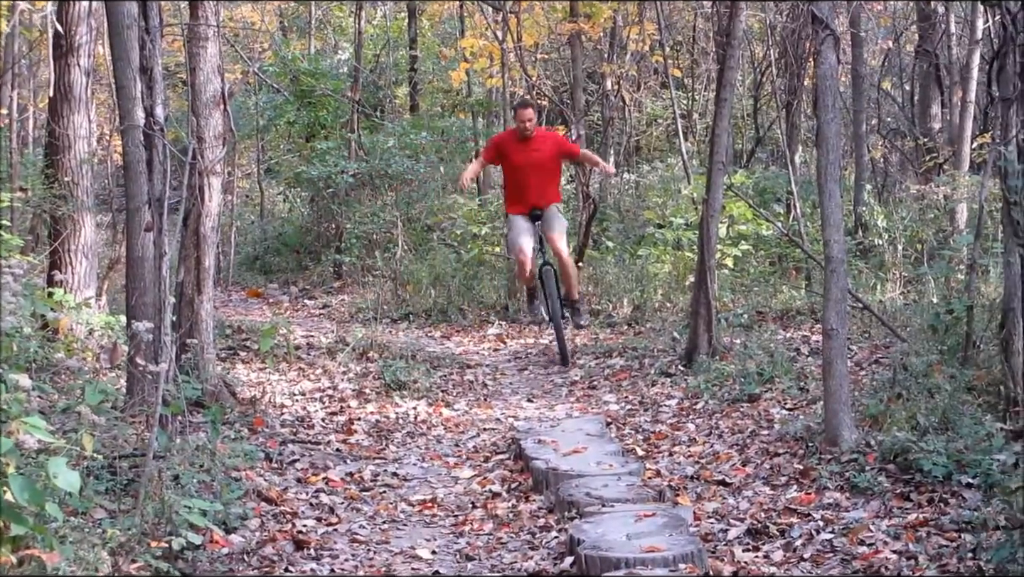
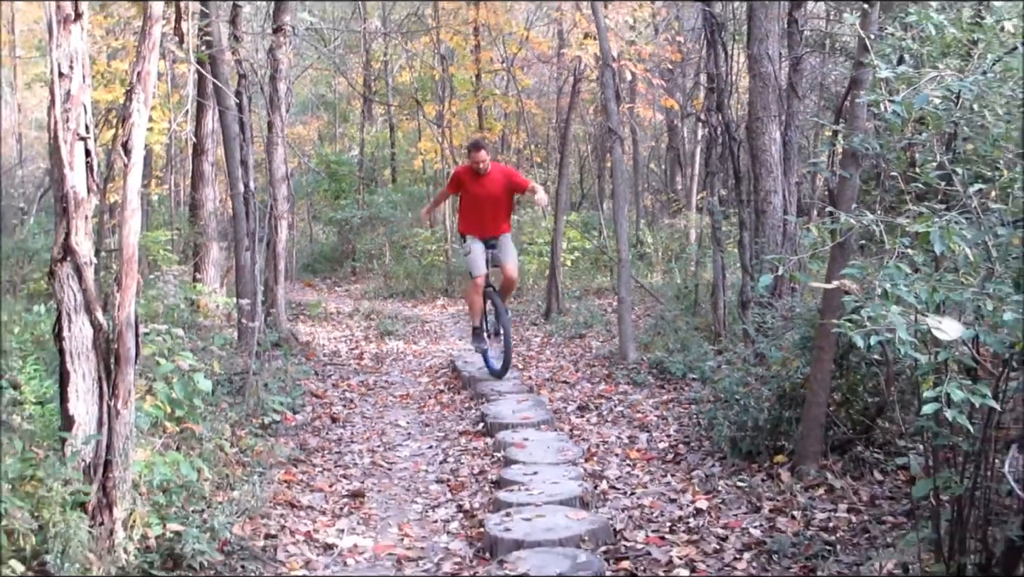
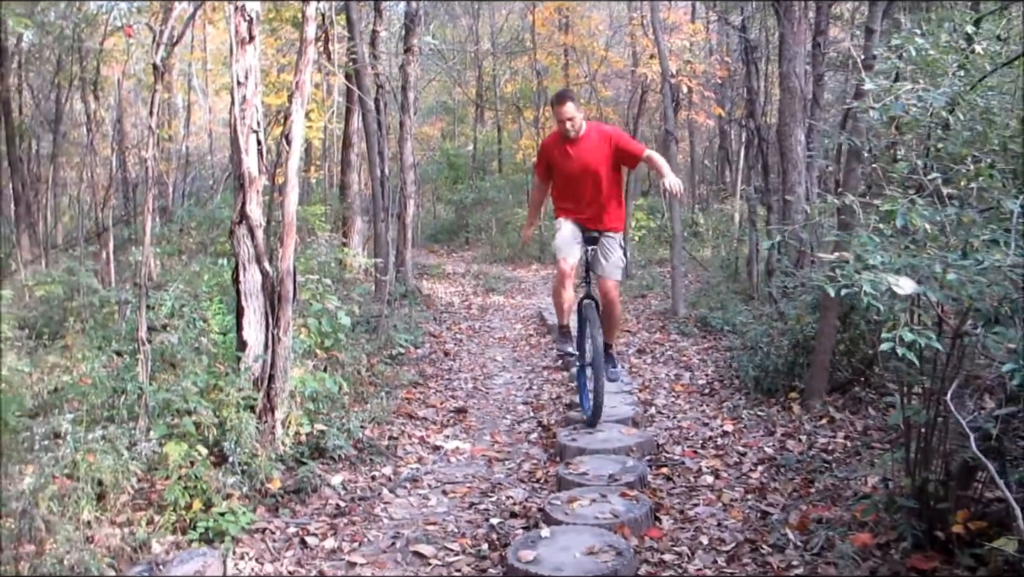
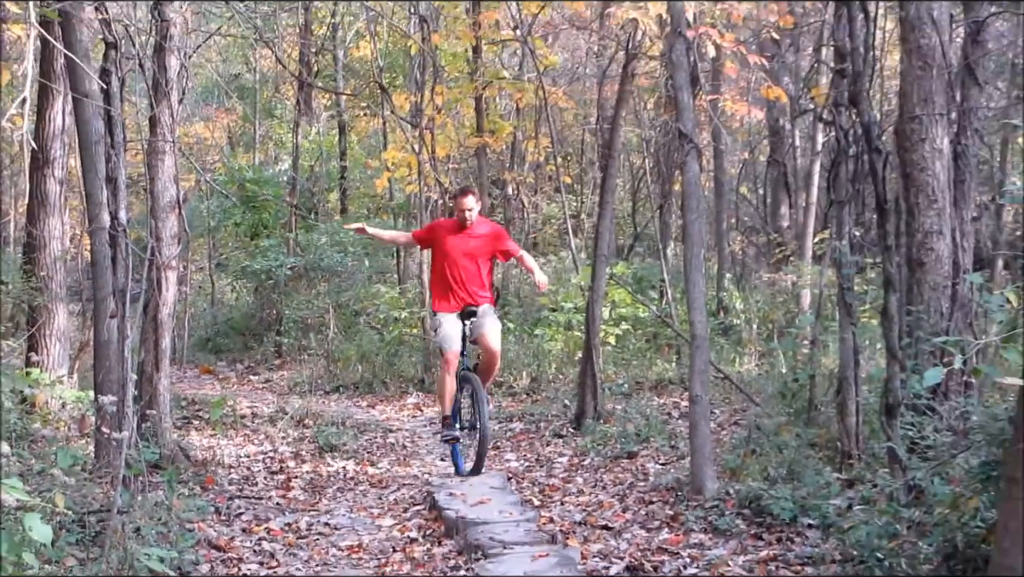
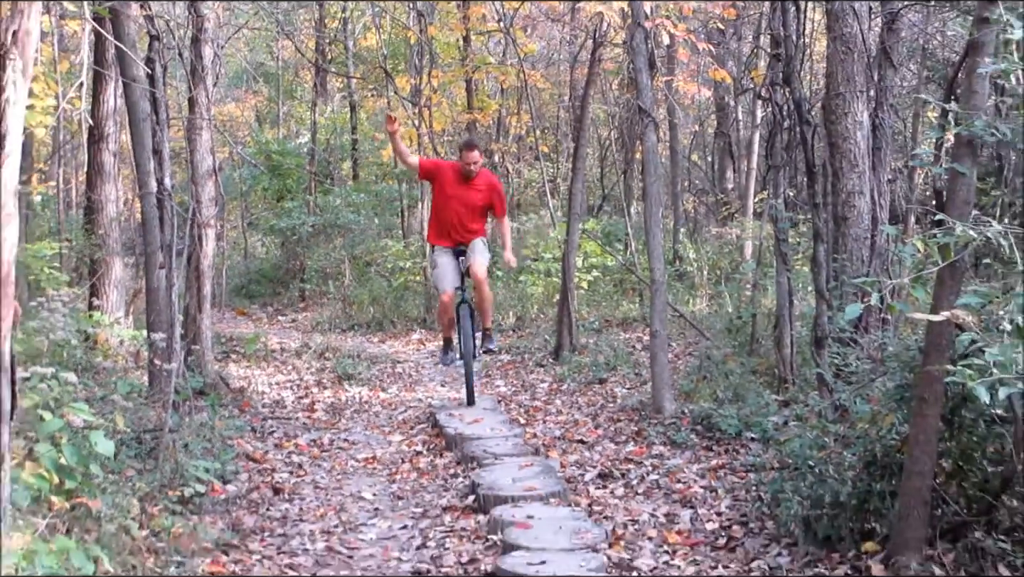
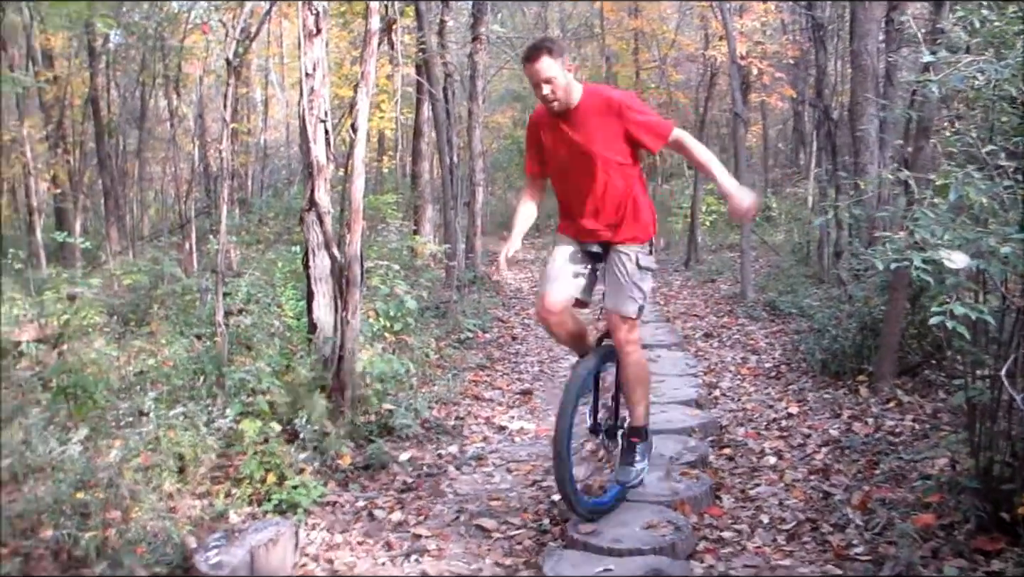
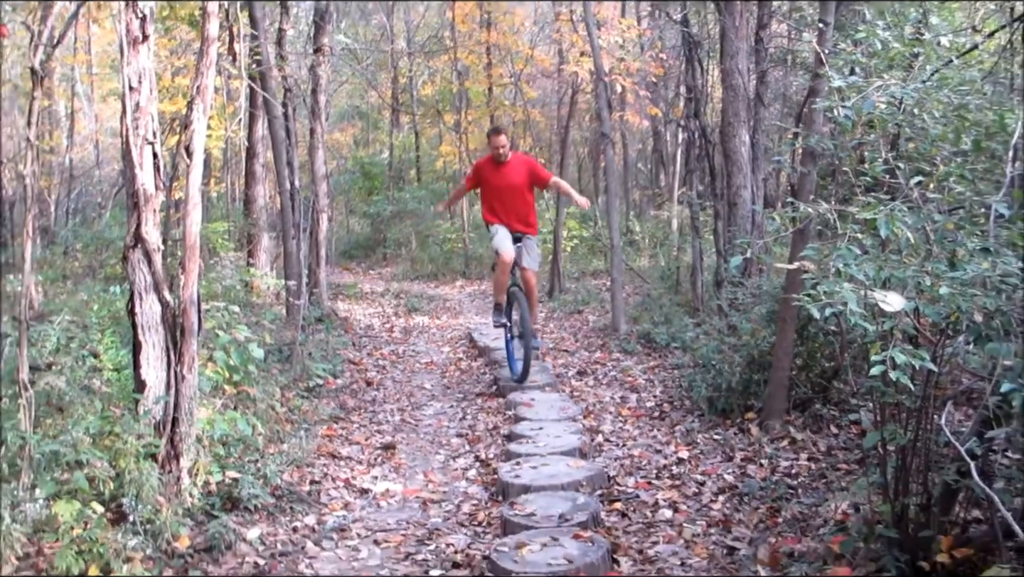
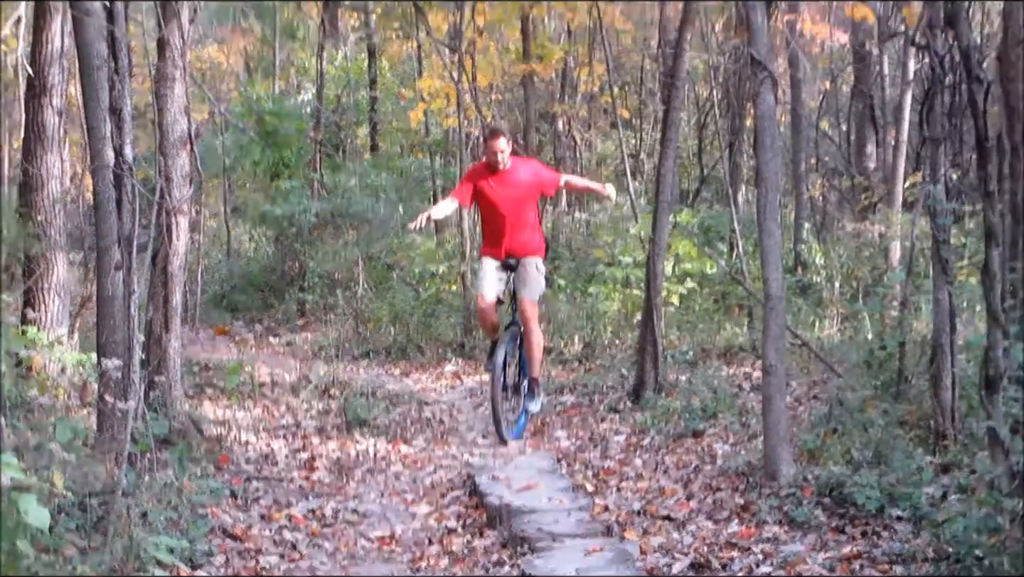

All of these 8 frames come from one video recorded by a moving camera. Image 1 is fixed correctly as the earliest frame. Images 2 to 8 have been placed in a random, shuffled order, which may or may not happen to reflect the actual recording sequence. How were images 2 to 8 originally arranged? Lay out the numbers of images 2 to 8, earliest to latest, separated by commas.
8, 4, 5, 2, 7, 3, 6
